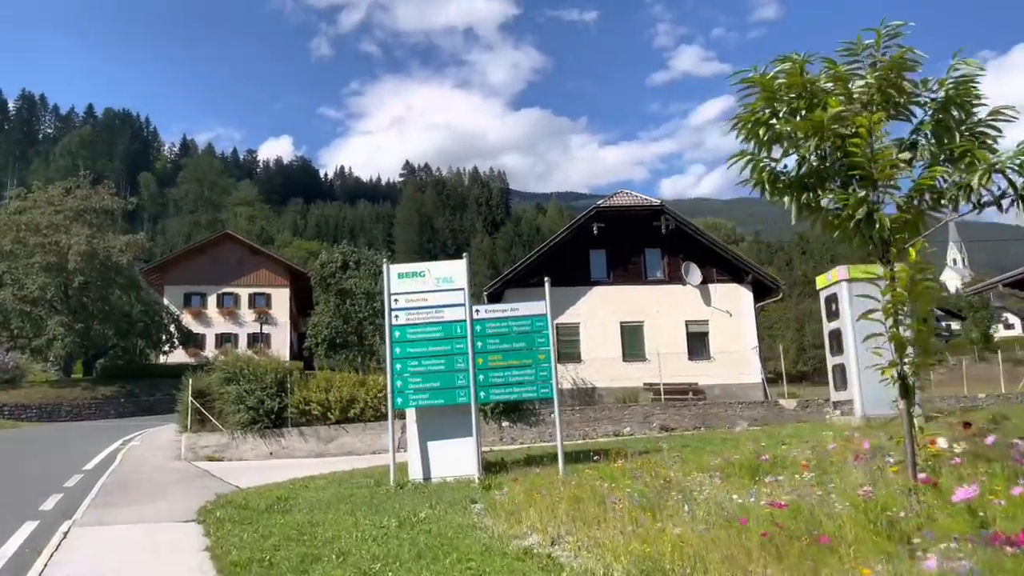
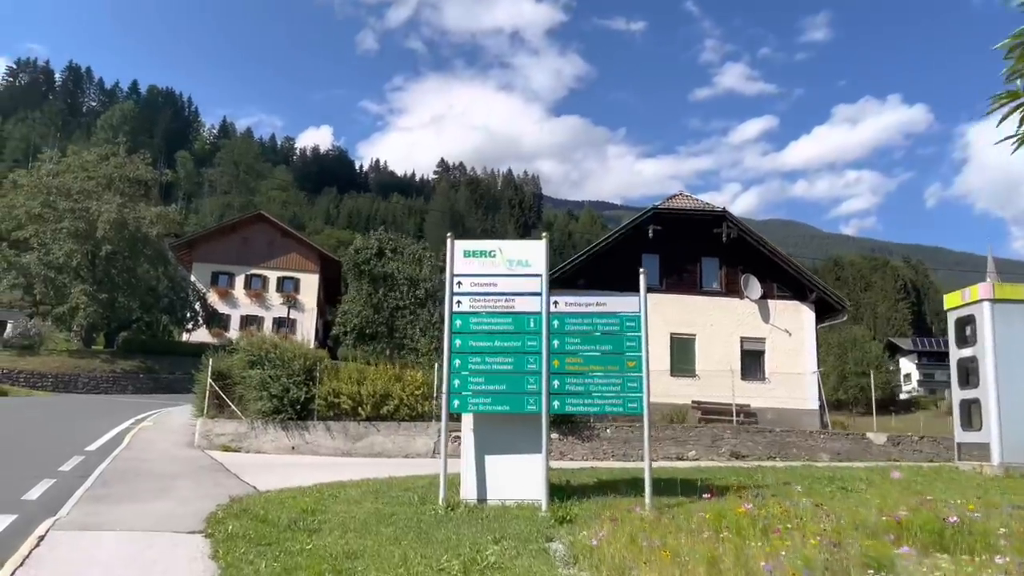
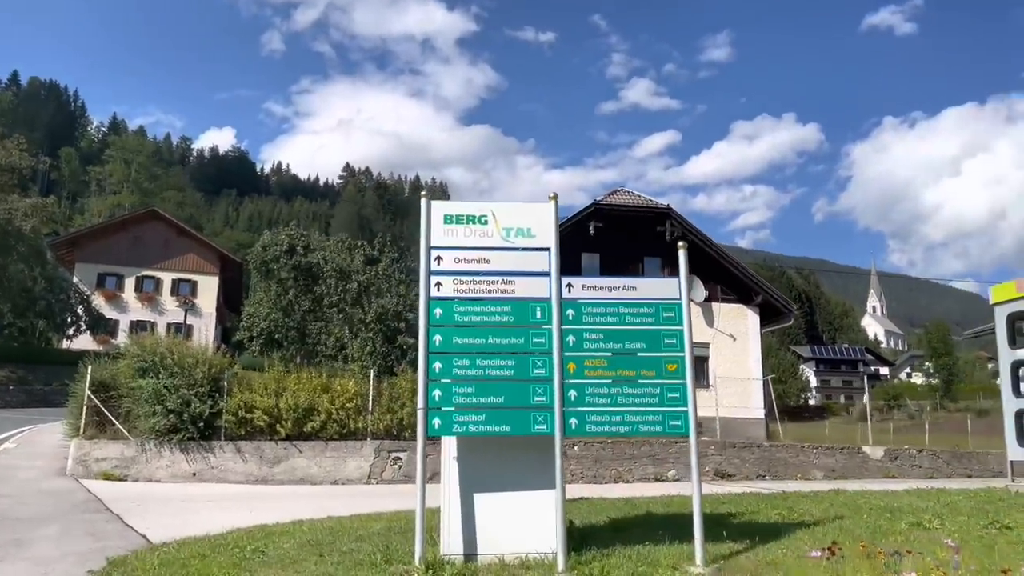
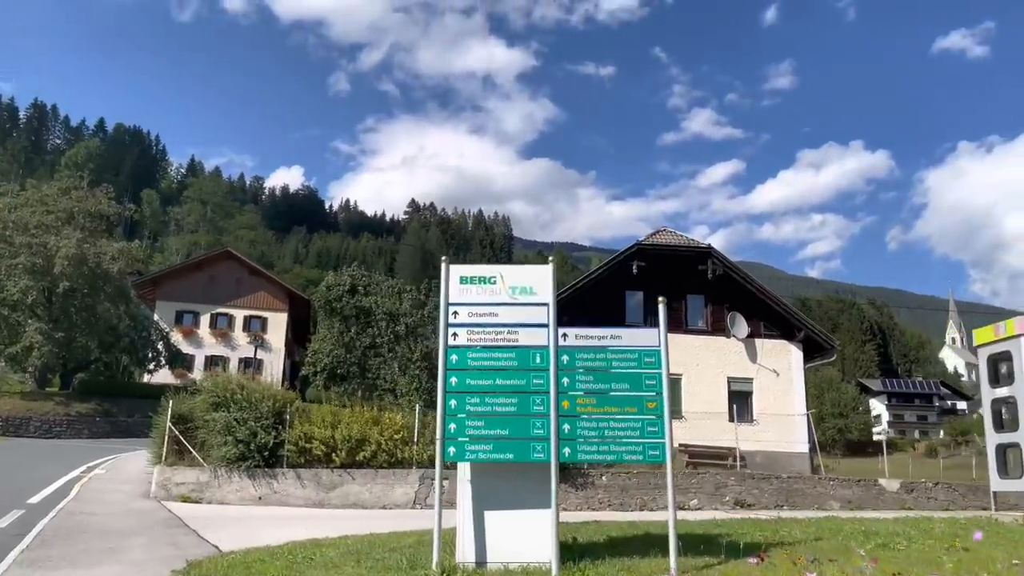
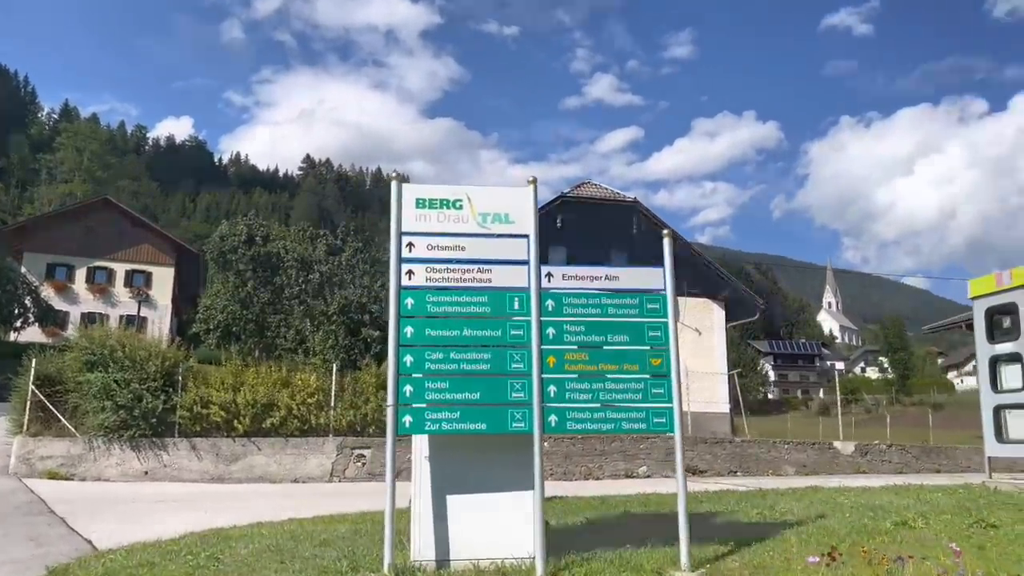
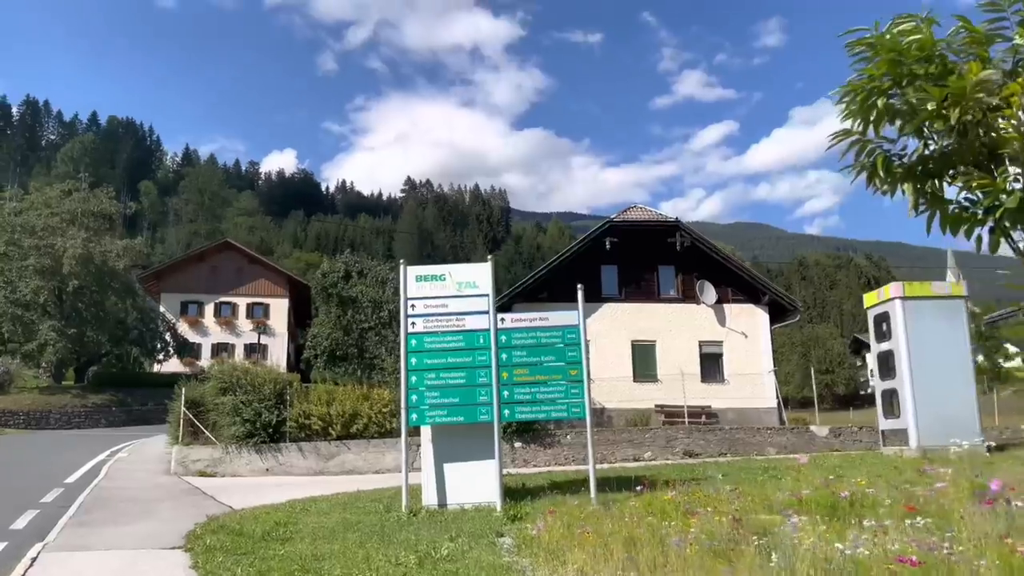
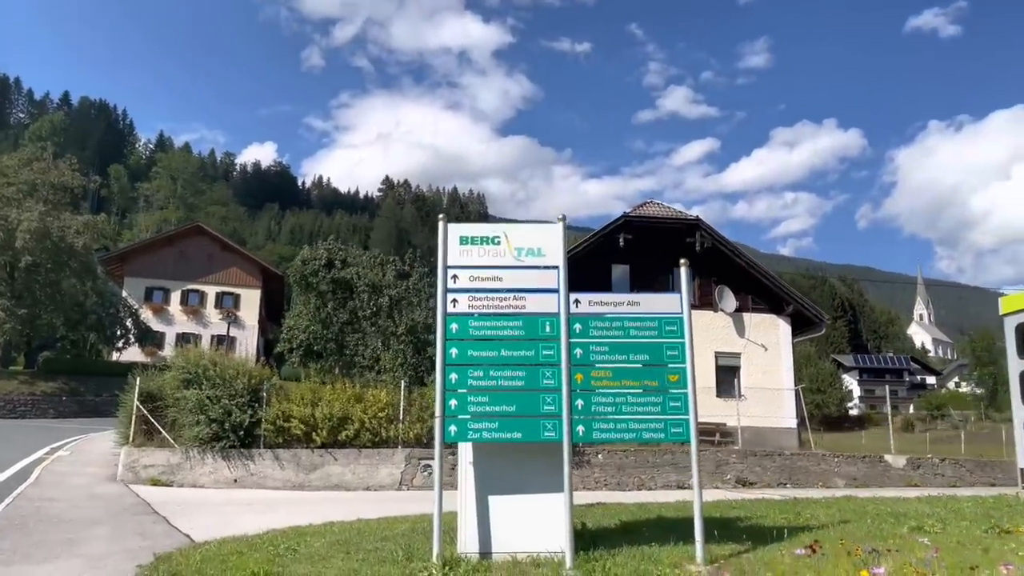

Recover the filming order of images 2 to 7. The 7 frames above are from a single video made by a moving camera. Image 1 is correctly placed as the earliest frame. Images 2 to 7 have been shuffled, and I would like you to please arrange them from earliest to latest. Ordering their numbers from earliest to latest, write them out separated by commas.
6, 2, 4, 7, 3, 5
